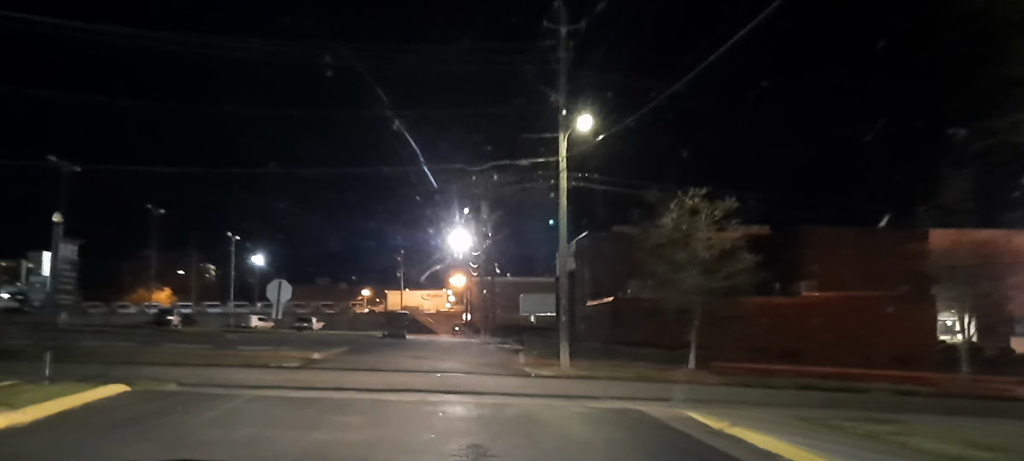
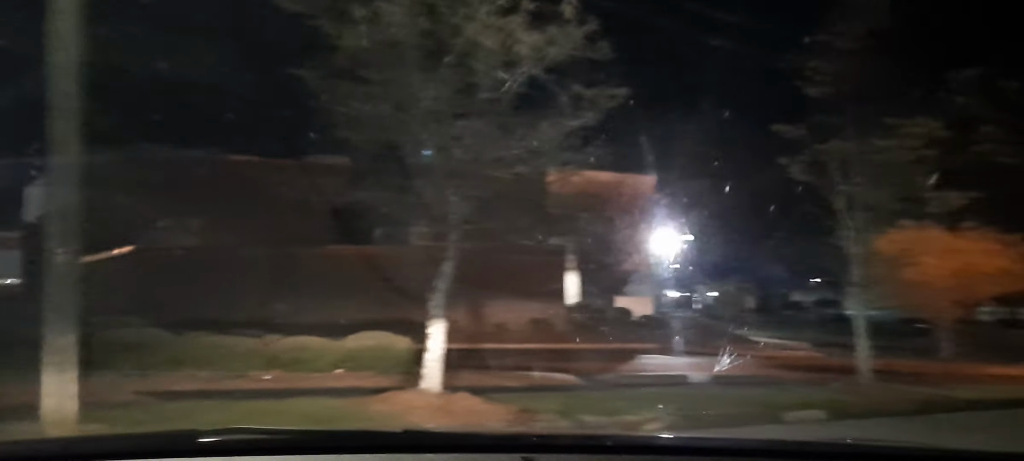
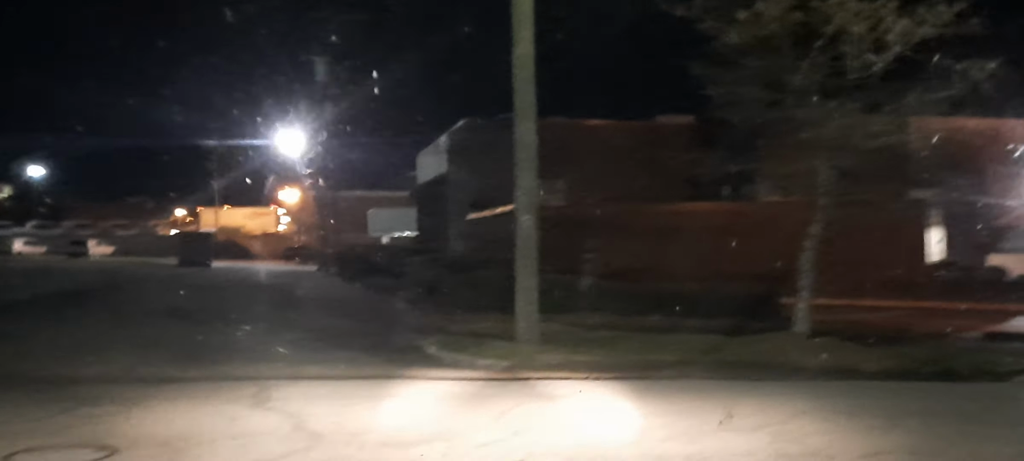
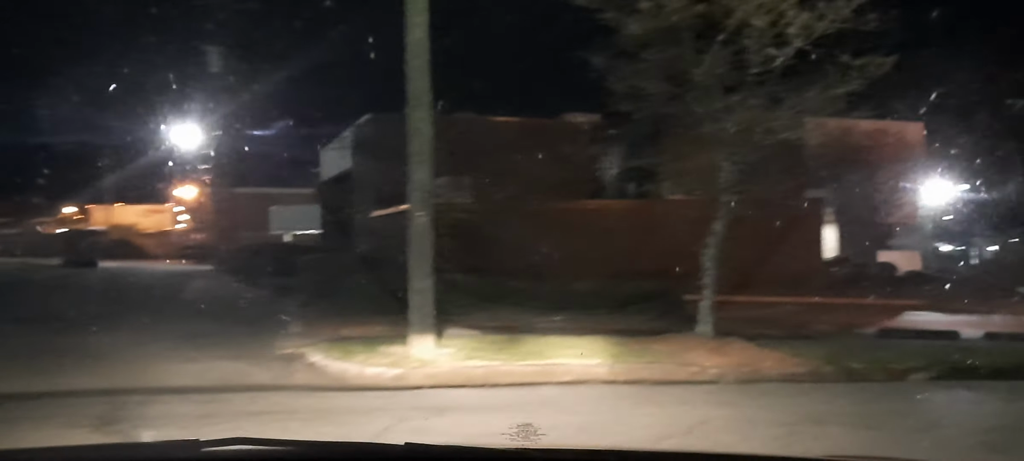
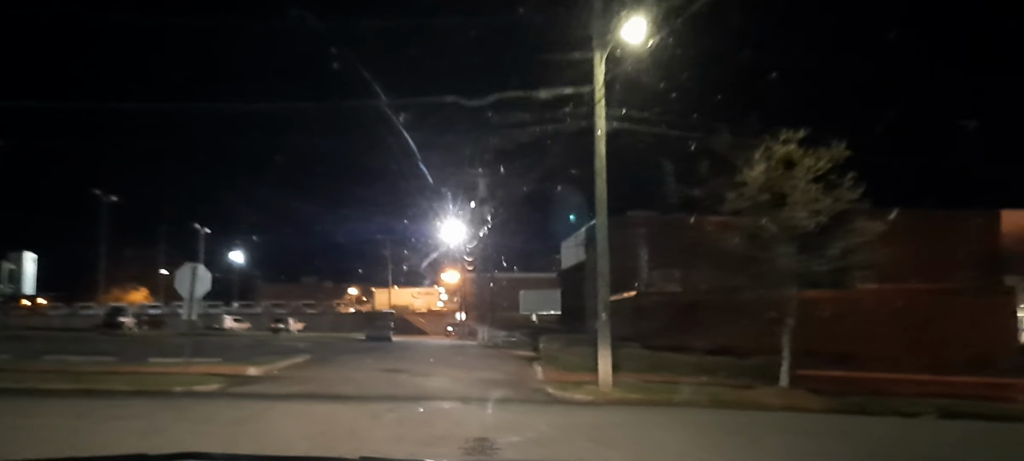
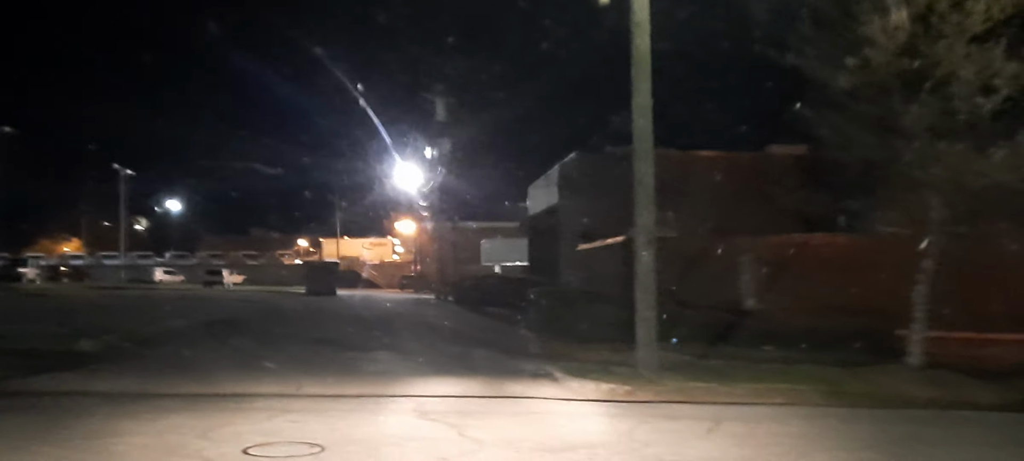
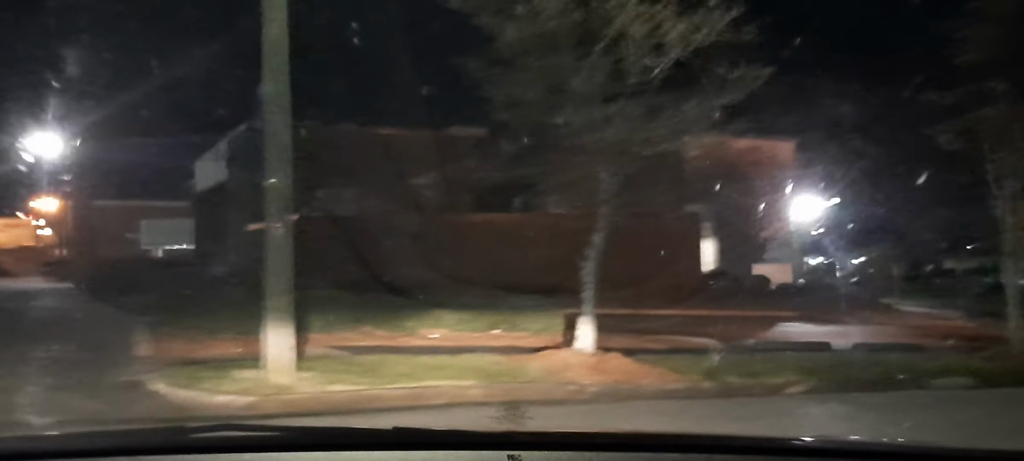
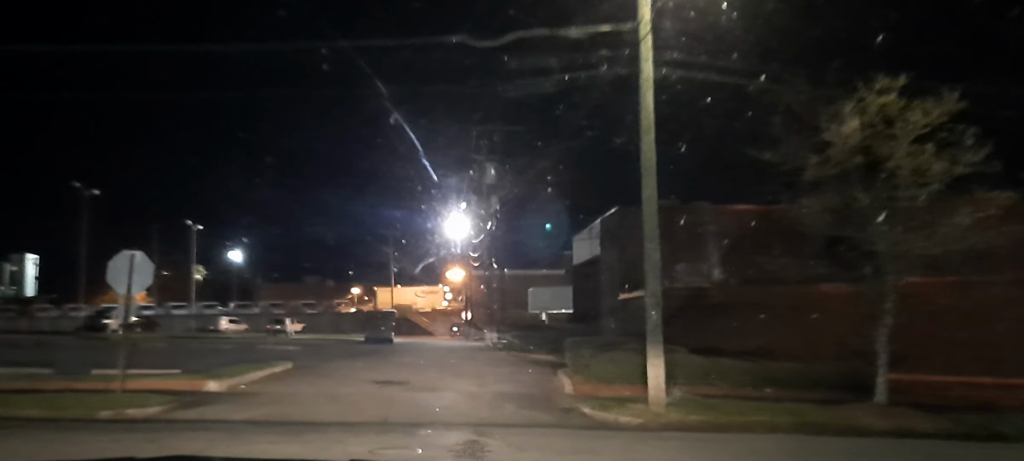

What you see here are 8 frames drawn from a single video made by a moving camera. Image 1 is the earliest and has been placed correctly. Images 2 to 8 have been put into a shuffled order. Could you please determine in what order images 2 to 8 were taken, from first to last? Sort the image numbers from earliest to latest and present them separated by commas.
5, 8, 6, 3, 4, 7, 2
